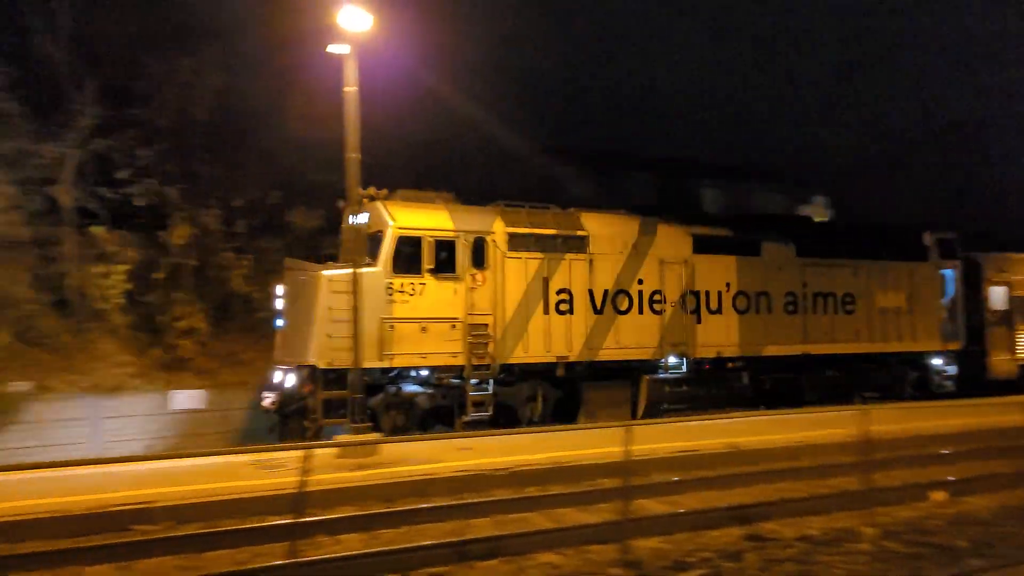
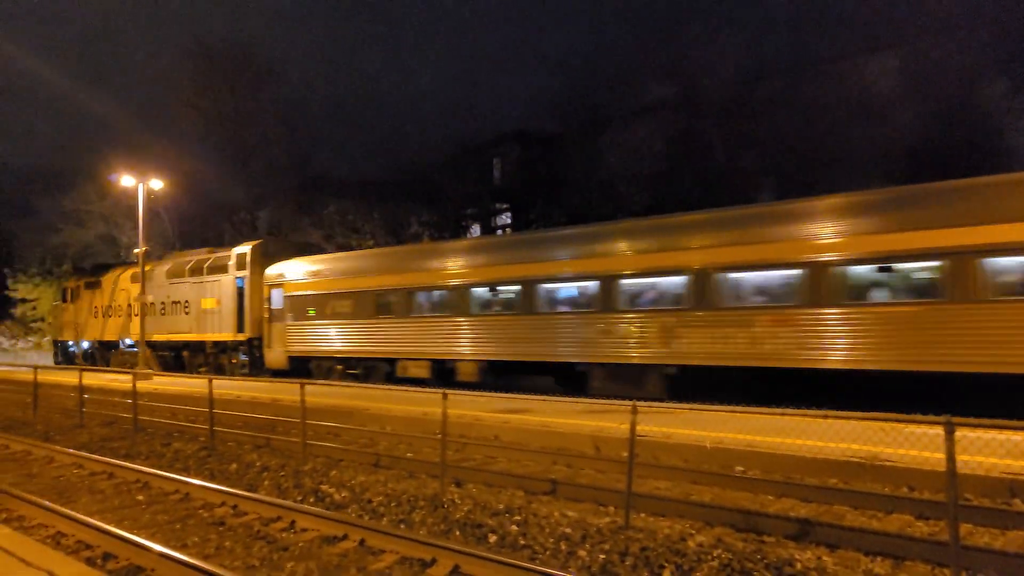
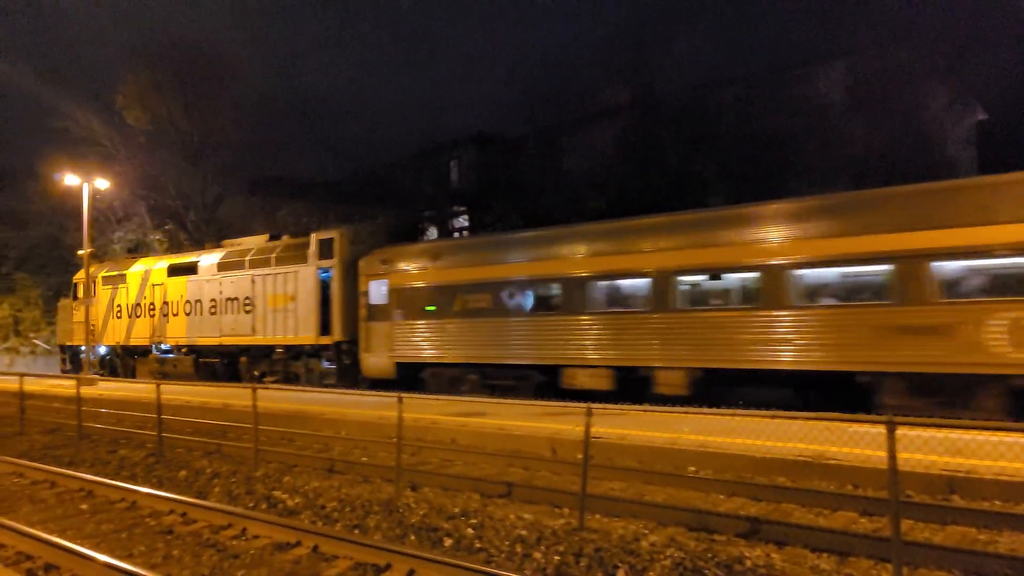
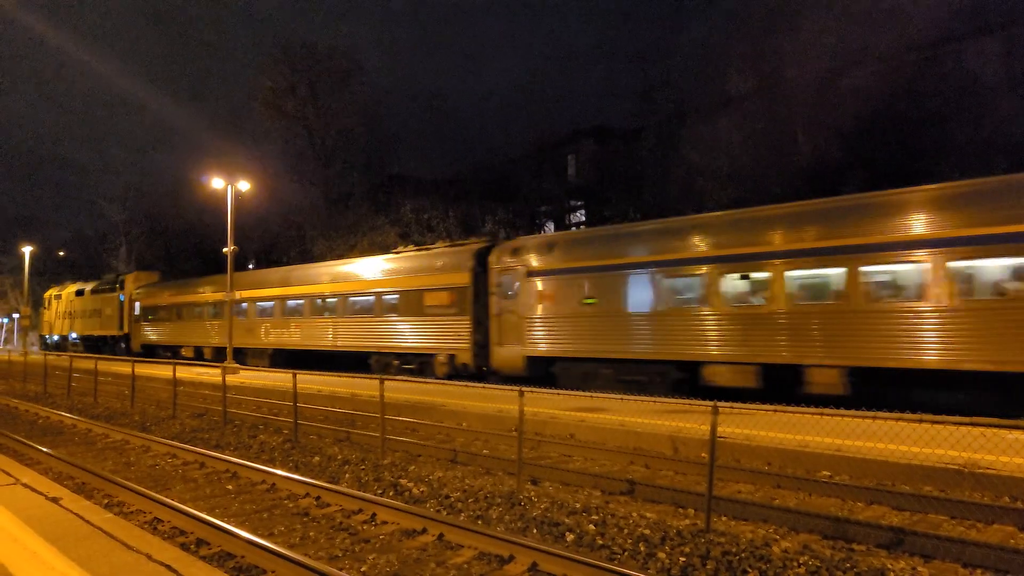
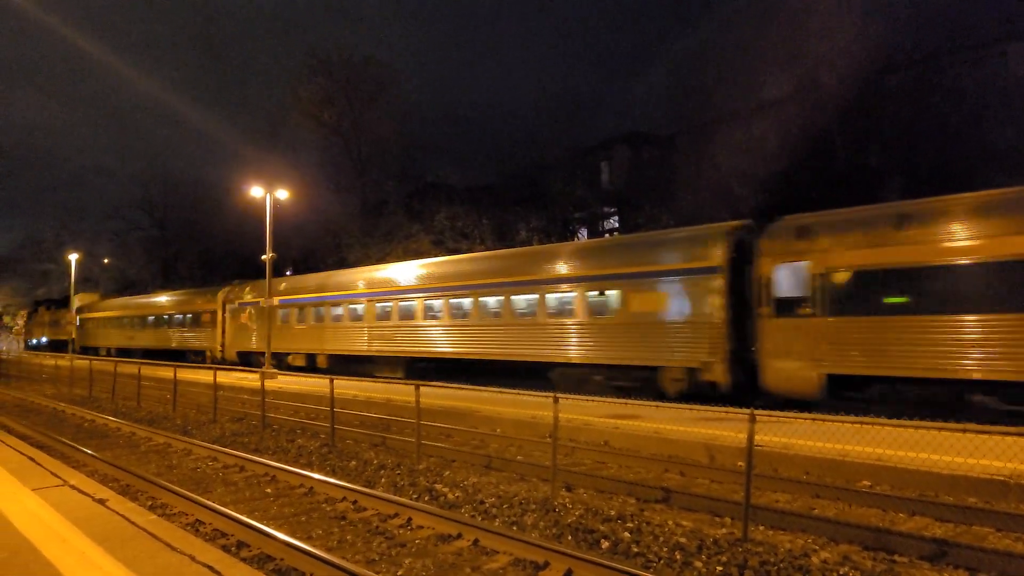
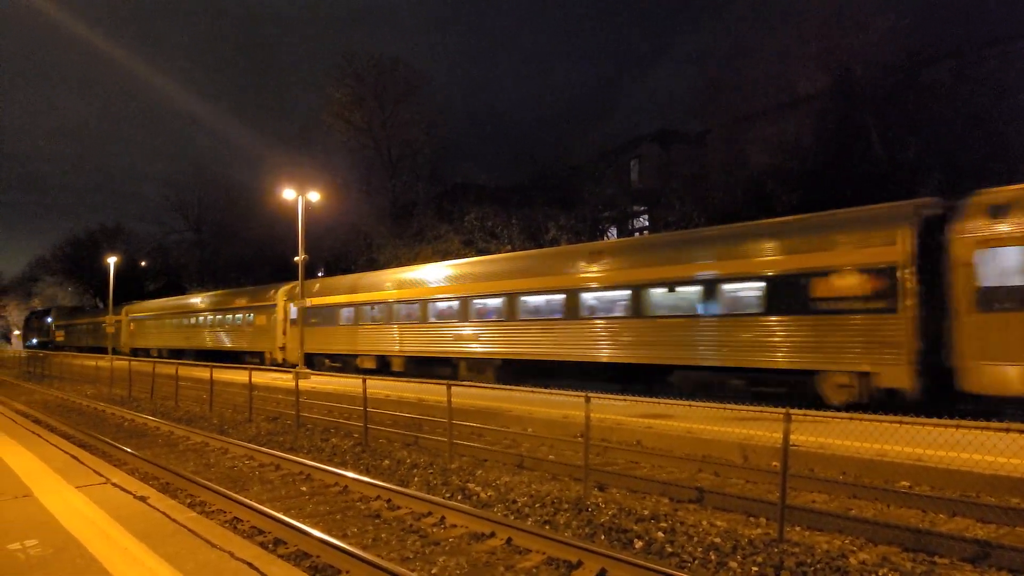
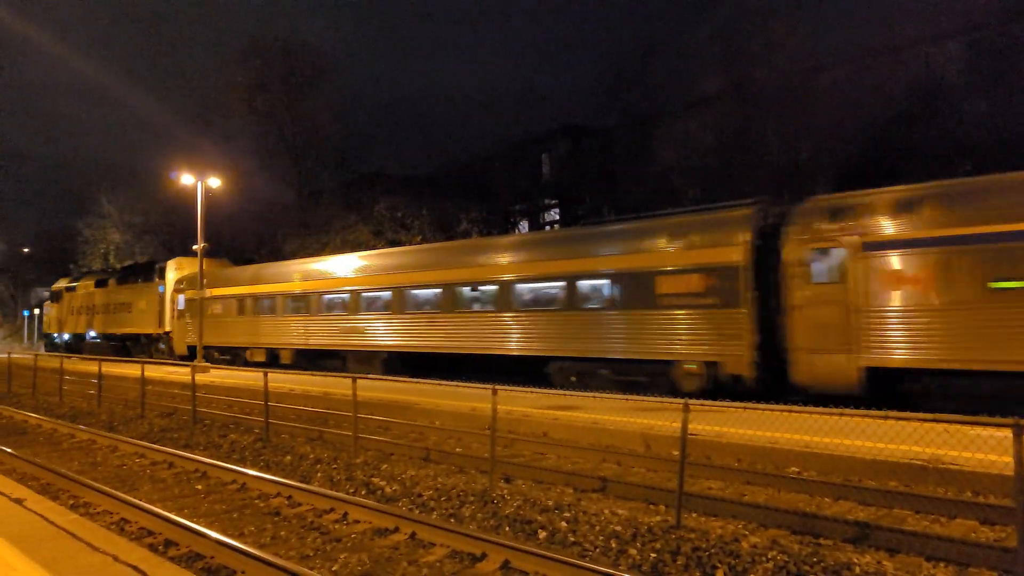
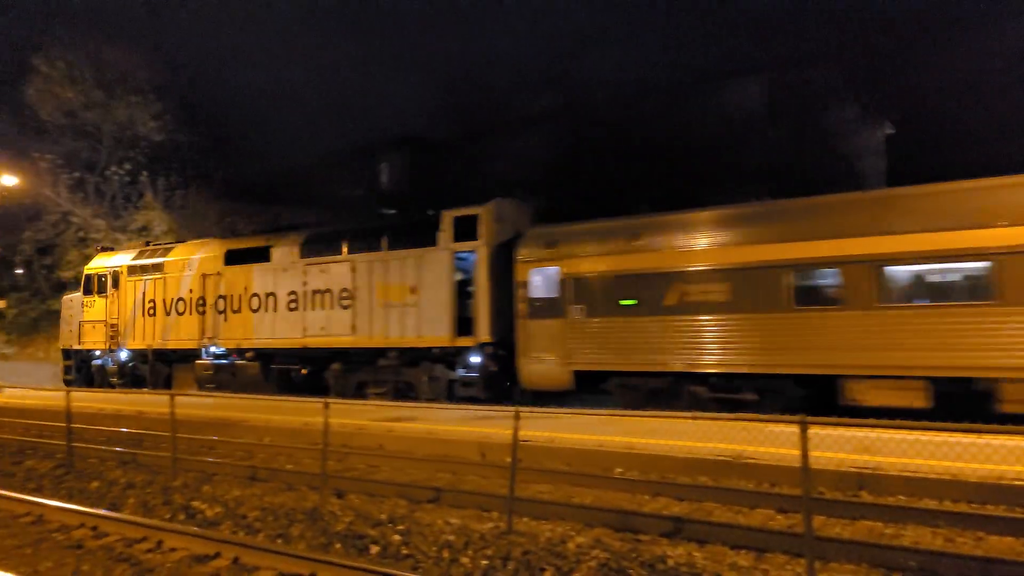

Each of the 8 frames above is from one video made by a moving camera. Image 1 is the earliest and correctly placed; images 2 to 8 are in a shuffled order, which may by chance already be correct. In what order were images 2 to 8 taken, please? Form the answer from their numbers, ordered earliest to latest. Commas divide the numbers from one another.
8, 3, 2, 7, 4, 5, 6
